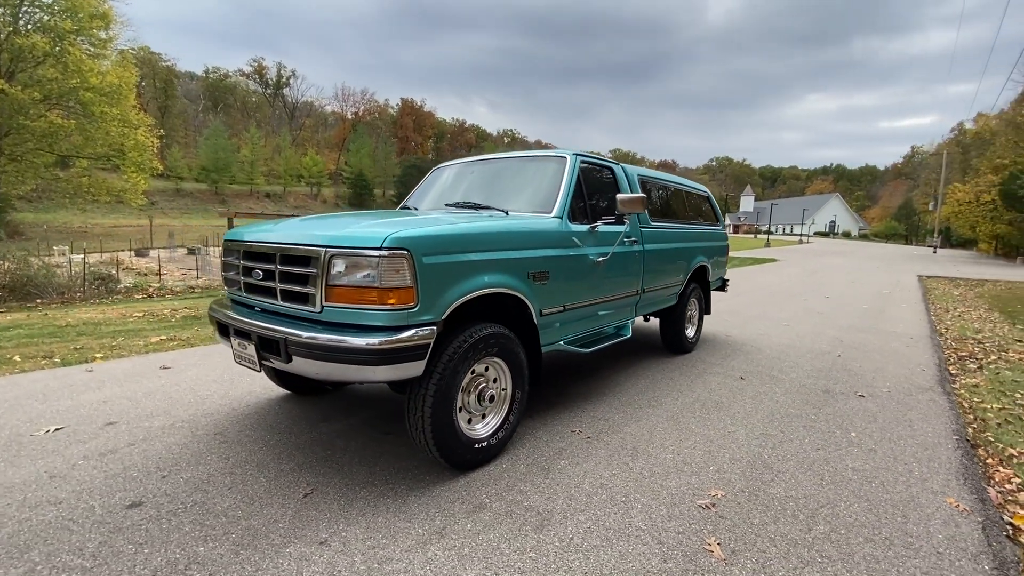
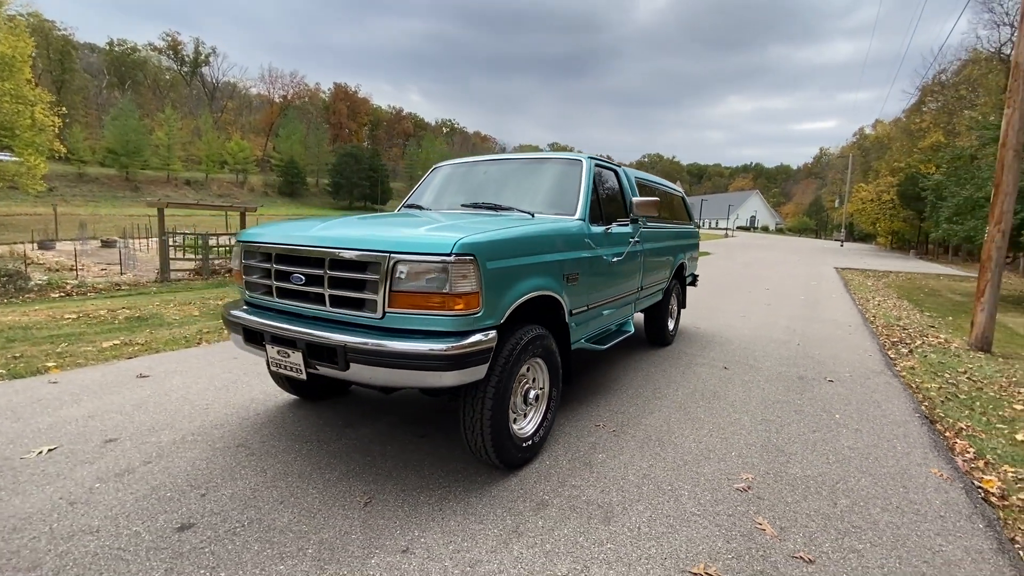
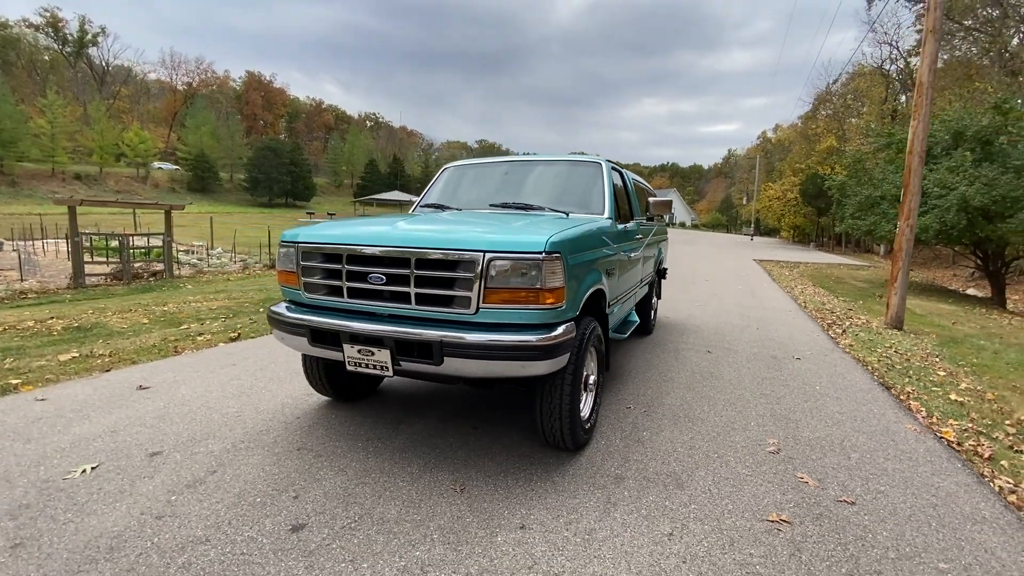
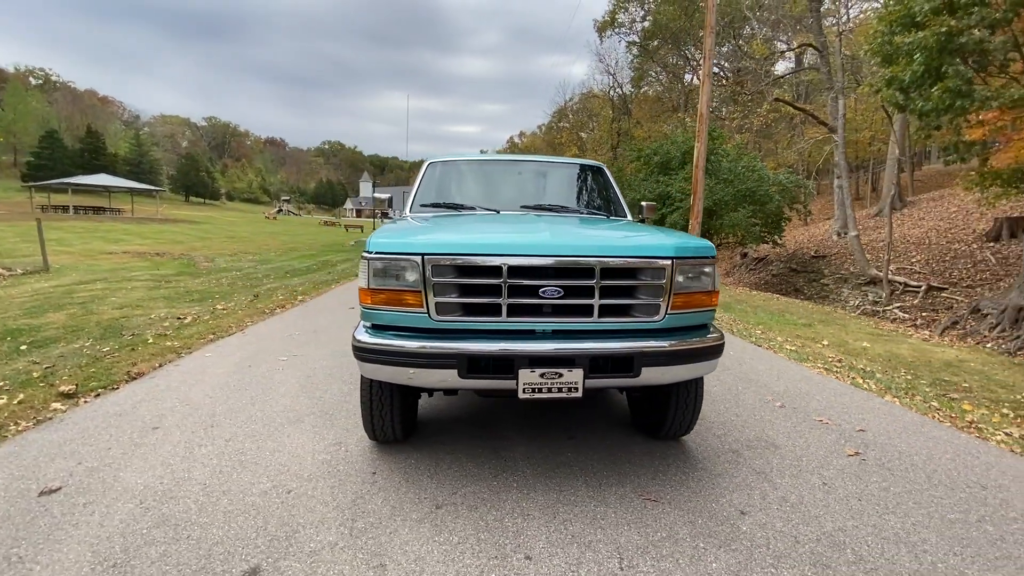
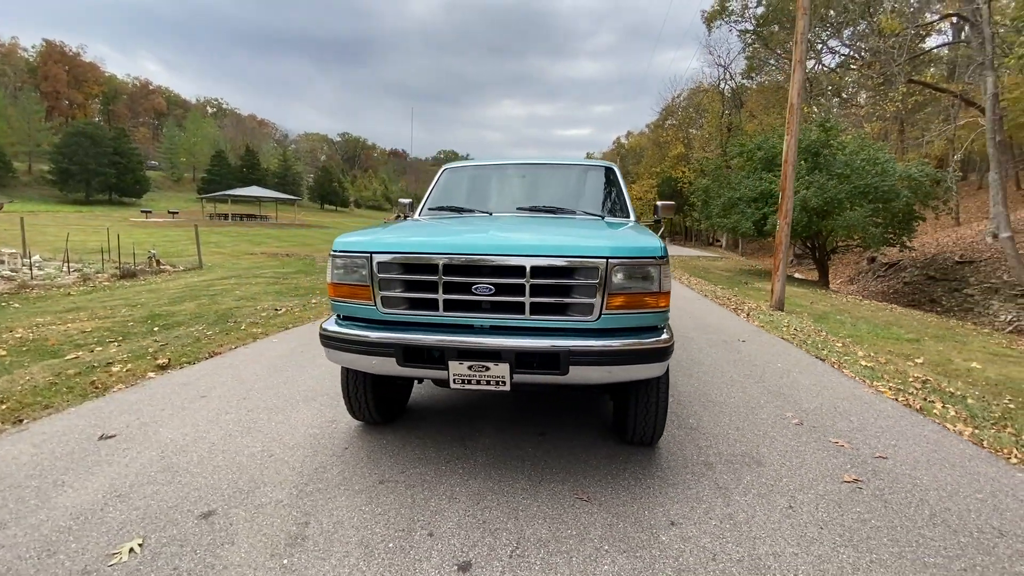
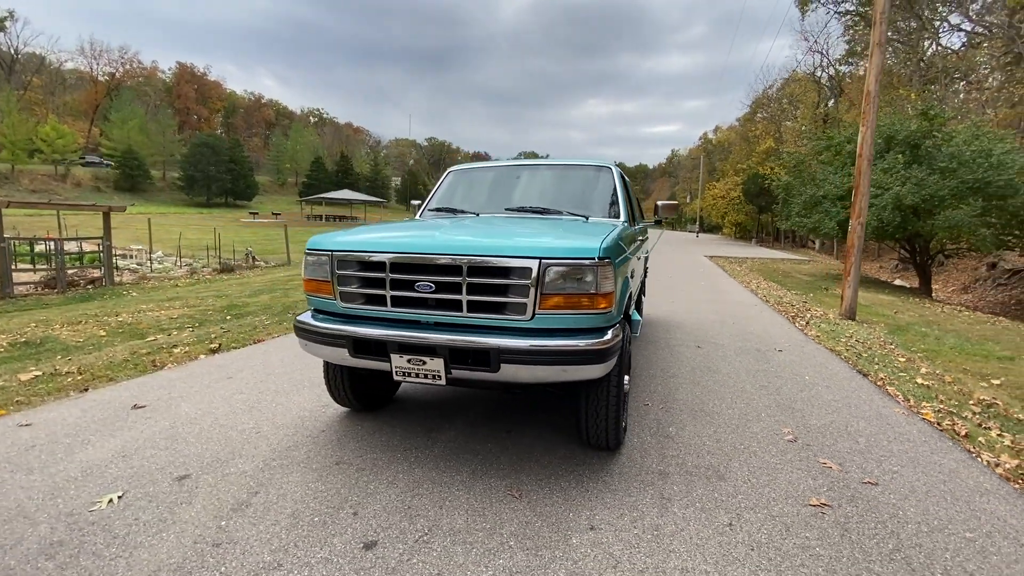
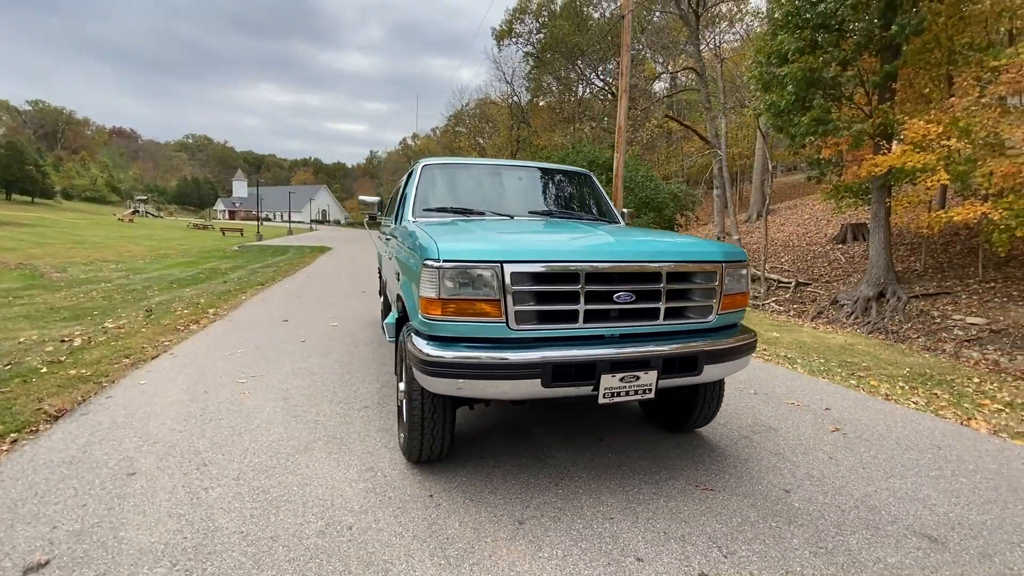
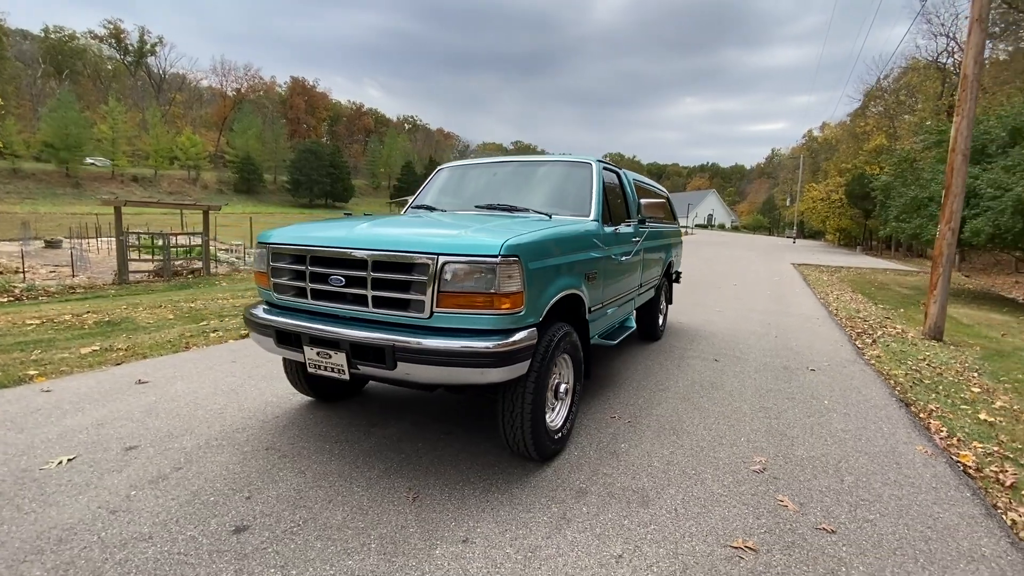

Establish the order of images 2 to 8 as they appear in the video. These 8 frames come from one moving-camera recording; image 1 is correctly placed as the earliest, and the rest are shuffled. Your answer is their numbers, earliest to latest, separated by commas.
2, 8, 3, 6, 5, 4, 7
